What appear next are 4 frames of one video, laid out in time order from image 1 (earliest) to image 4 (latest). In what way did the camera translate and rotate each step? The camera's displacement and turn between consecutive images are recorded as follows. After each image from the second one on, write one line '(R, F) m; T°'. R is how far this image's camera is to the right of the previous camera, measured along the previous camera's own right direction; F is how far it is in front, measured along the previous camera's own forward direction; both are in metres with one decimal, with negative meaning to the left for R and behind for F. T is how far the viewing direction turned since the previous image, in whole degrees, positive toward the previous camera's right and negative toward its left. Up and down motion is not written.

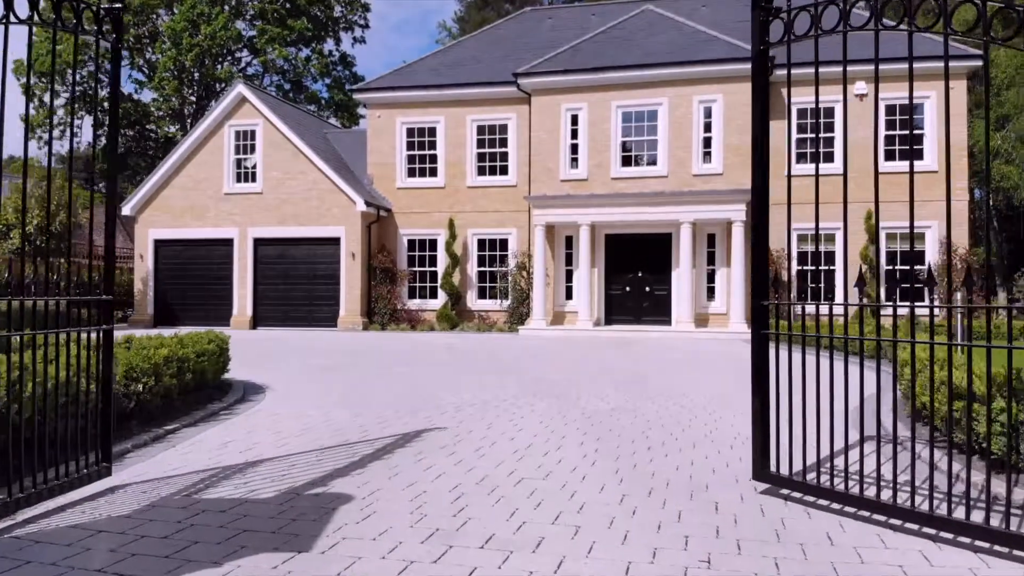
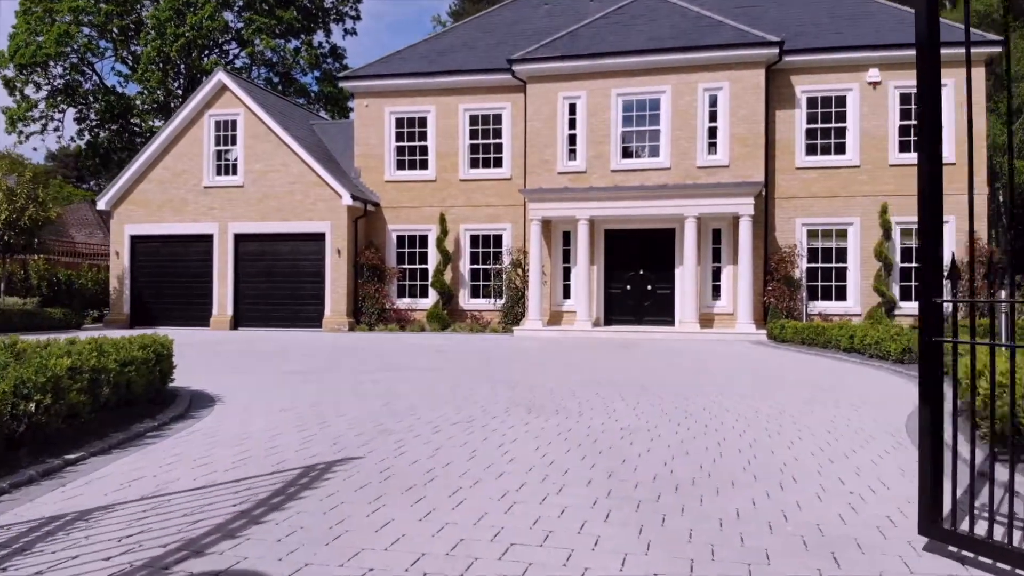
(0.0, +1.1) m; 0°
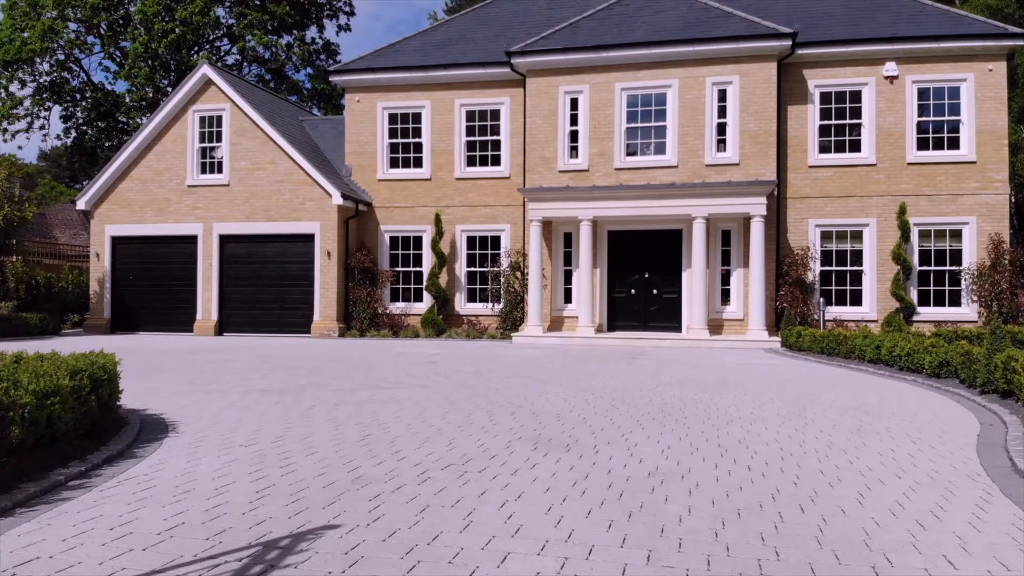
(0.0, +1.0) m; 0°
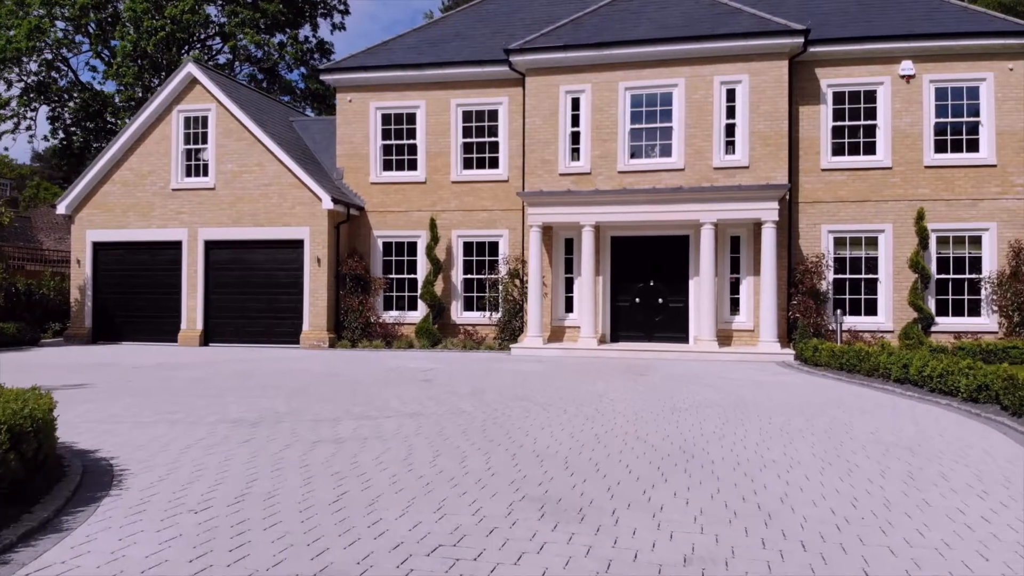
(0.0, +0.9) m; 0°
